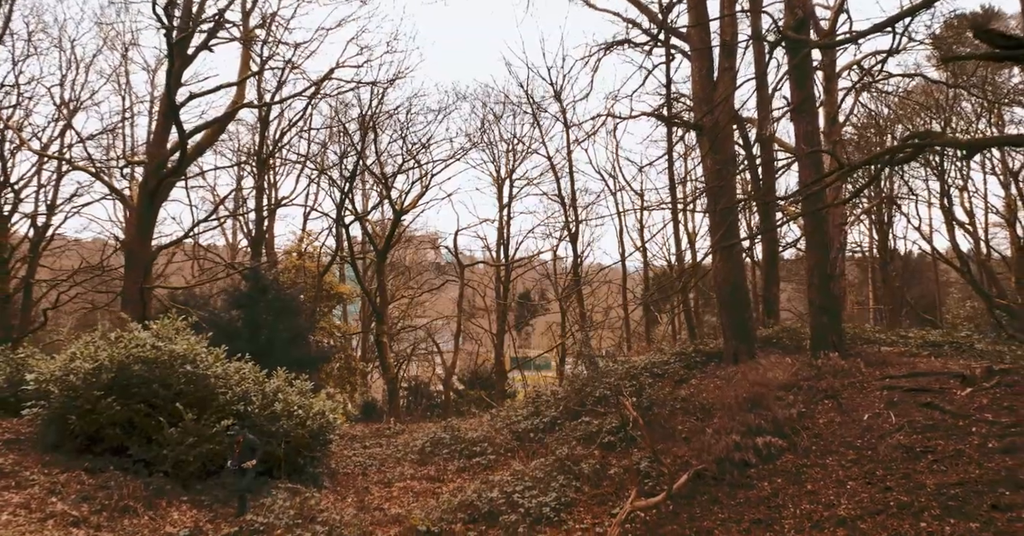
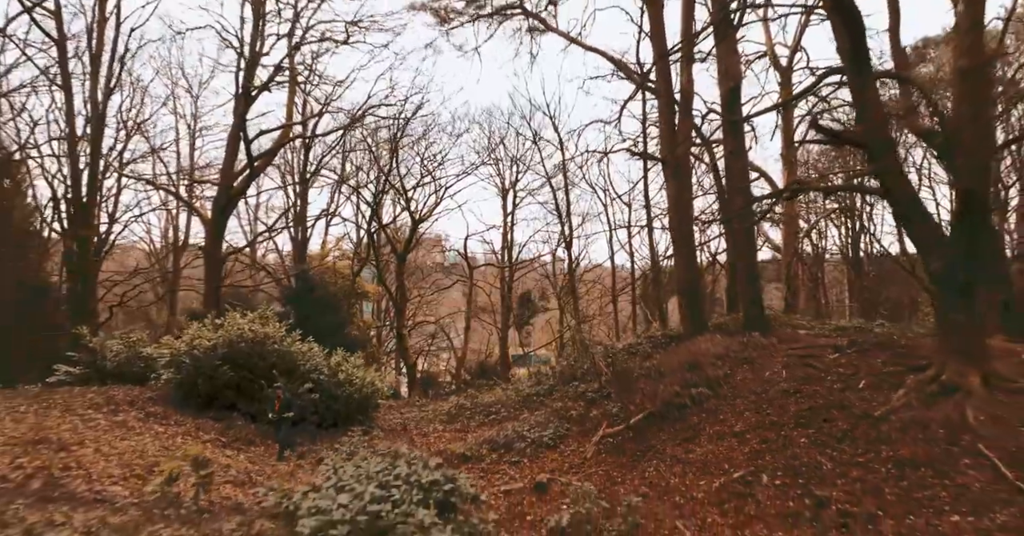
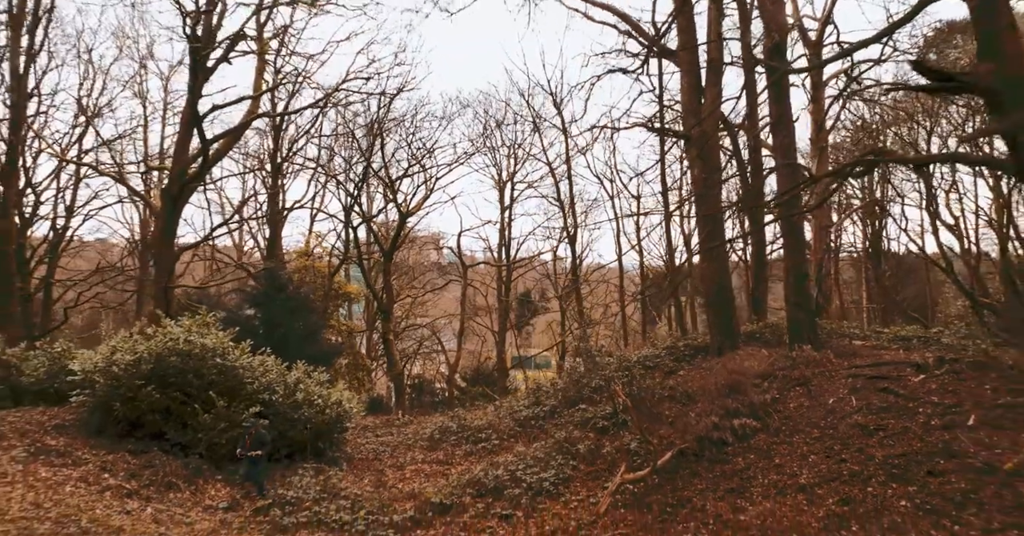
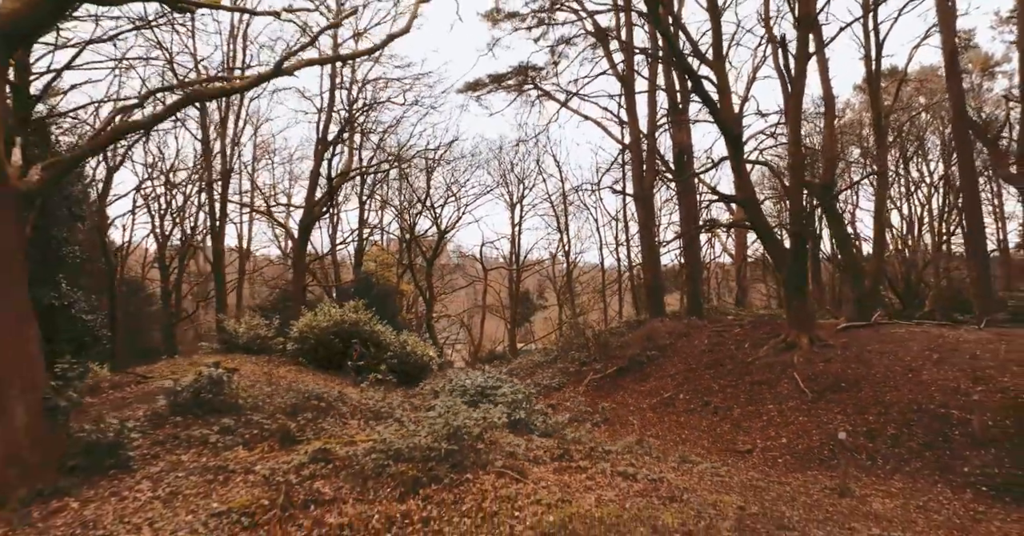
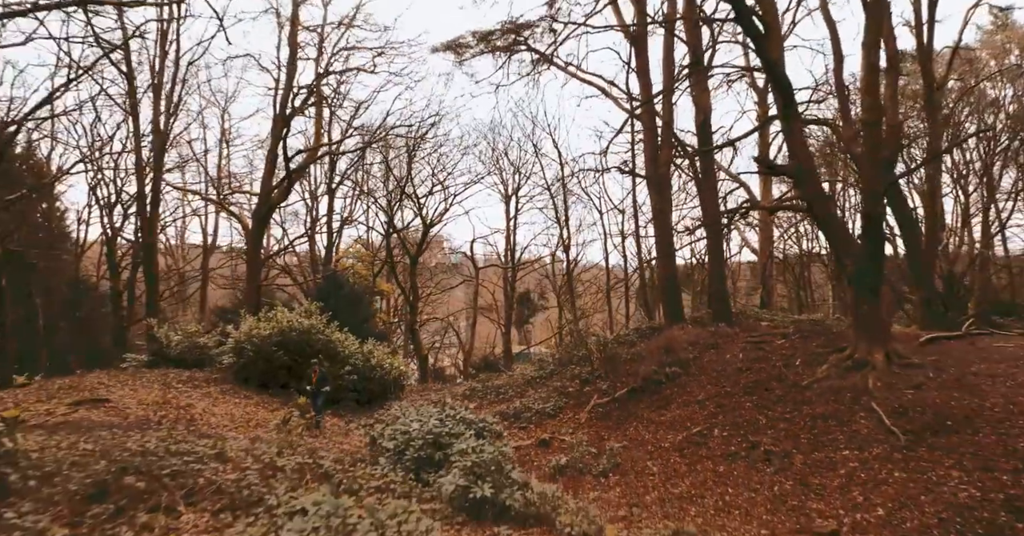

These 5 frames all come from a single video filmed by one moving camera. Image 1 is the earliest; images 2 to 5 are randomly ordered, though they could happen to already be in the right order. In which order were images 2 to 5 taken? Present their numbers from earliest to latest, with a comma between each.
3, 2, 5, 4
